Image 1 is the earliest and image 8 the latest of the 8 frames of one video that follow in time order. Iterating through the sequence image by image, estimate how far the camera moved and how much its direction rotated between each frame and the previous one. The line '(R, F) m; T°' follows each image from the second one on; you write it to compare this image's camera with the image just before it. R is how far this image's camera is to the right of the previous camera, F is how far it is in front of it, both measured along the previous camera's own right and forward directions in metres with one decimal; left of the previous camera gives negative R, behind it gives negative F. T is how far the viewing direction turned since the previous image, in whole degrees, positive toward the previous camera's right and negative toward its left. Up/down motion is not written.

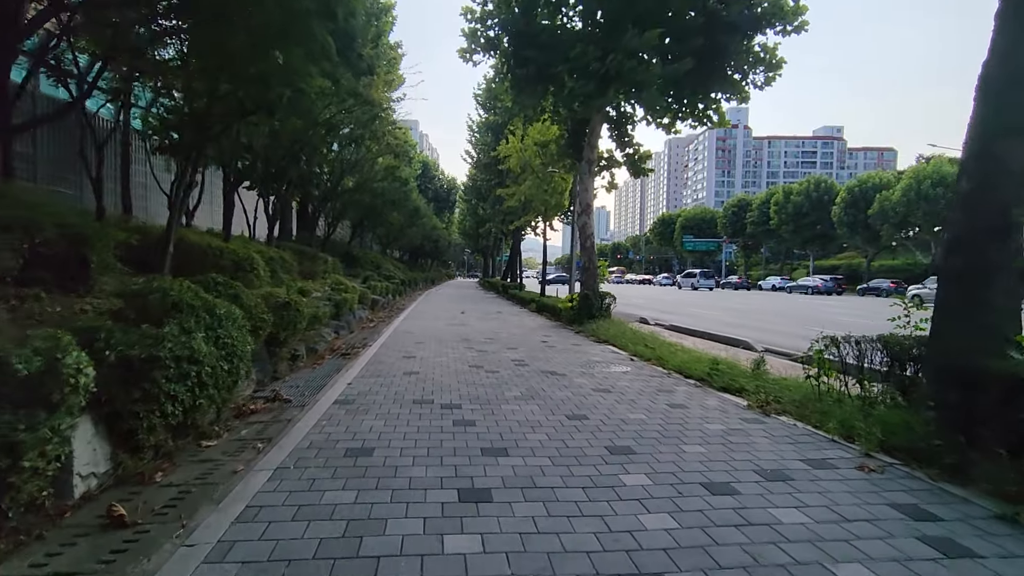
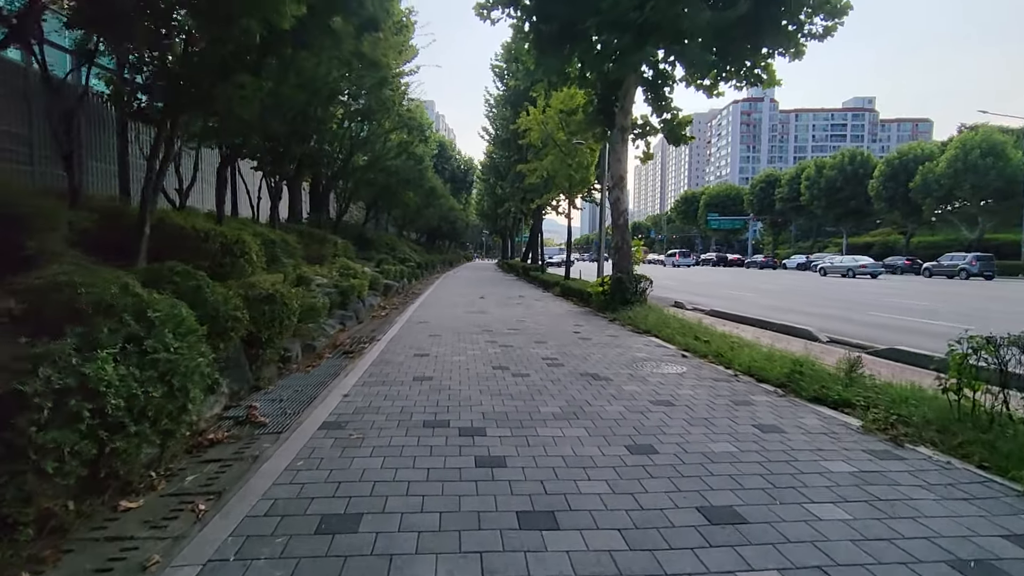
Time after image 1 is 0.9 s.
(-0.2, +1.5) m; -2°
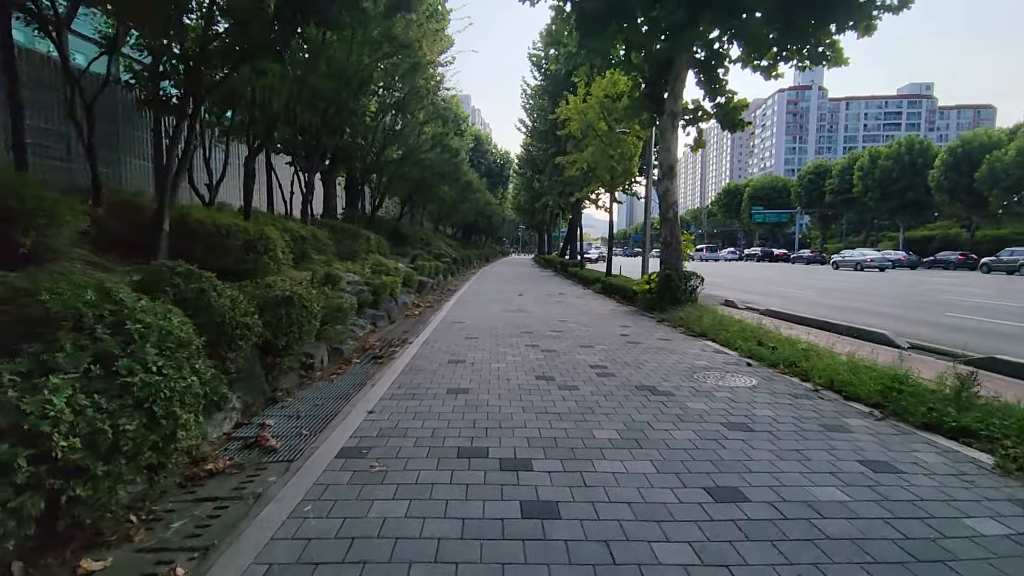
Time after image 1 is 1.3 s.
(-0.1, +0.8) m; -4°
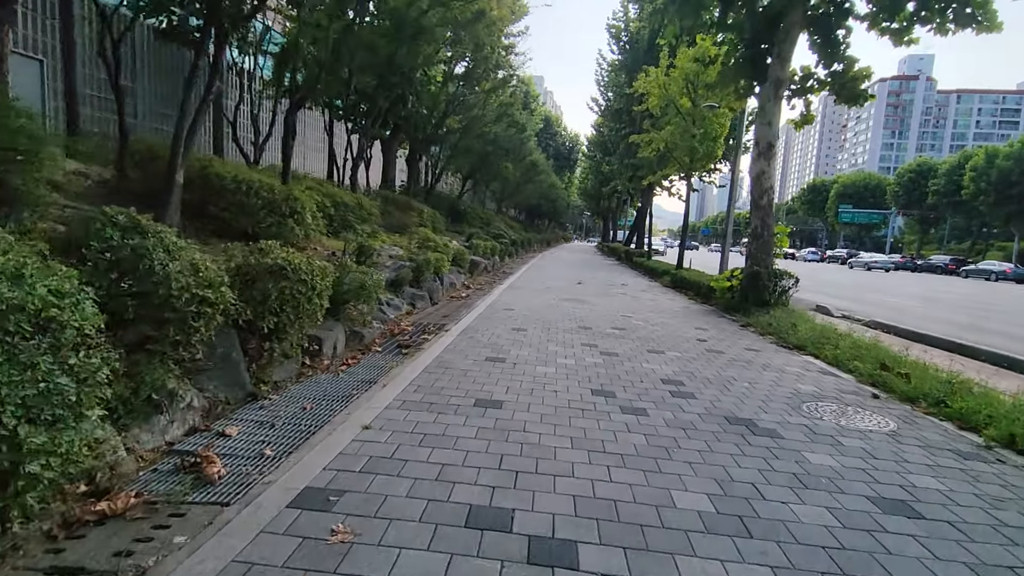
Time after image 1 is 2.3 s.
(0.0, +1.5) m; -6°
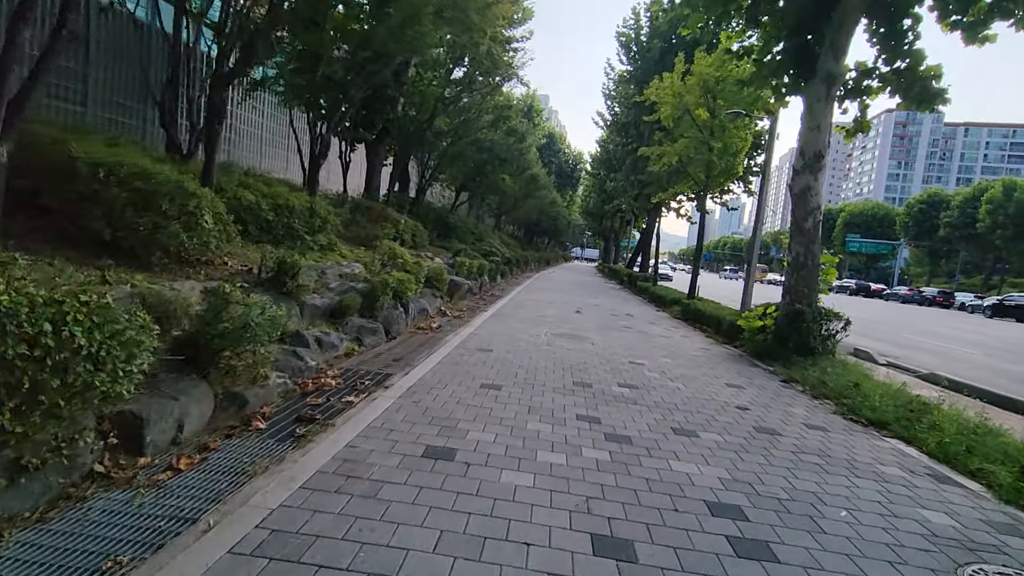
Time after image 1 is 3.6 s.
(+0.3, +2.3) m; 0°
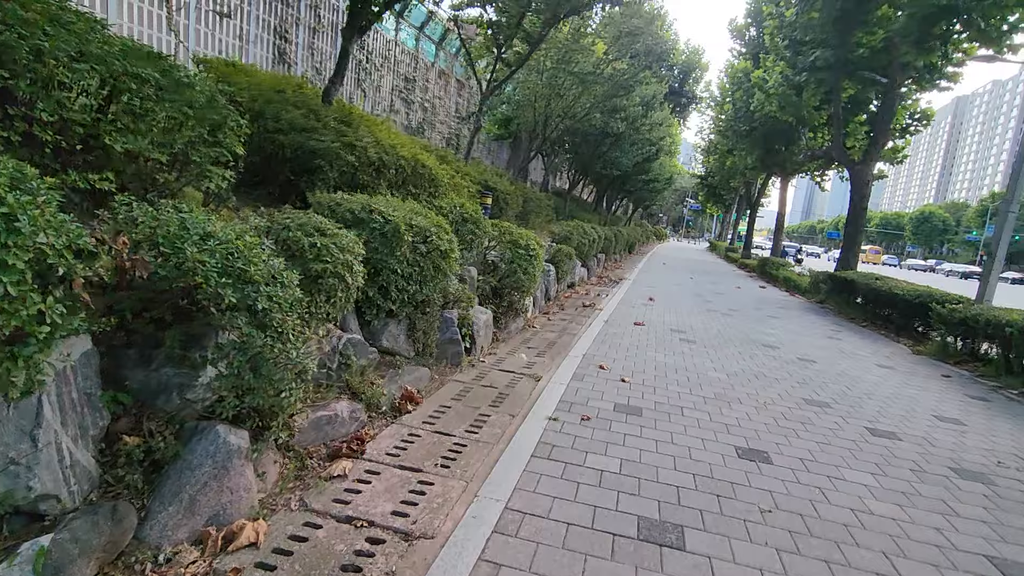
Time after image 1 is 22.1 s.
(-0.5, -0.7) m; -10°
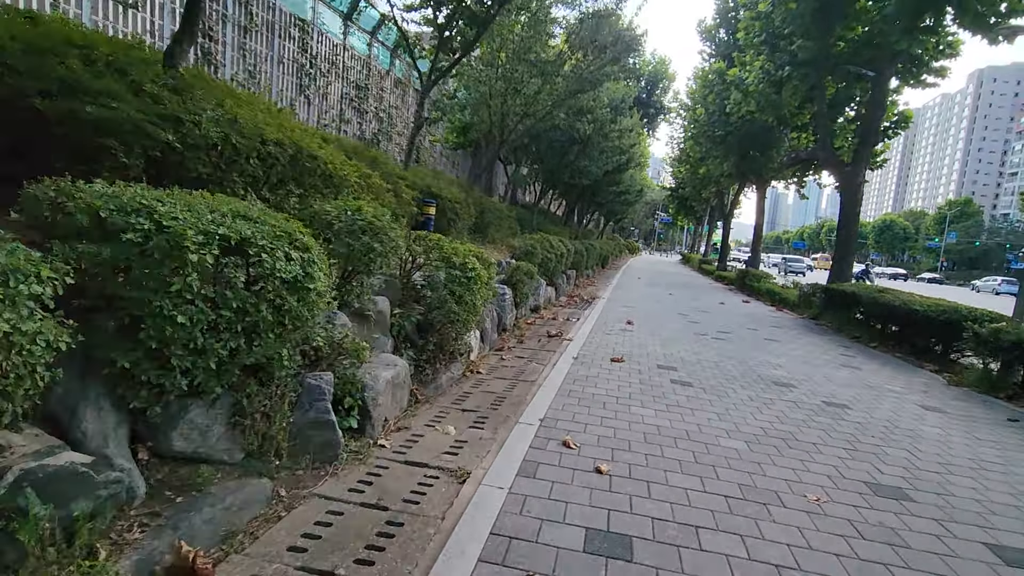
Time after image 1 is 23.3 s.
(+0.4, +1.9) m; +3°
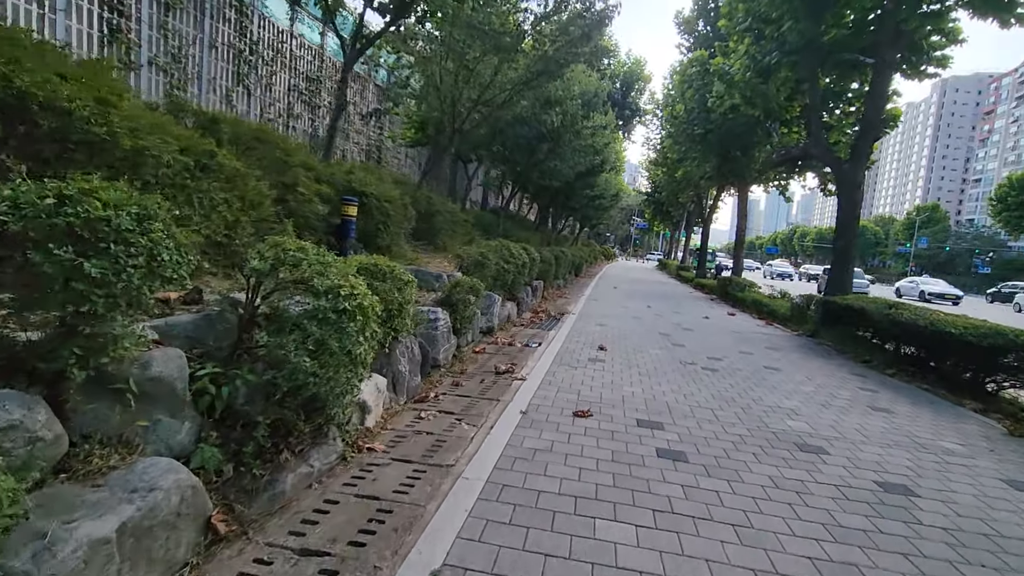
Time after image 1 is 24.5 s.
(+0.5, +1.9) m; +2°
